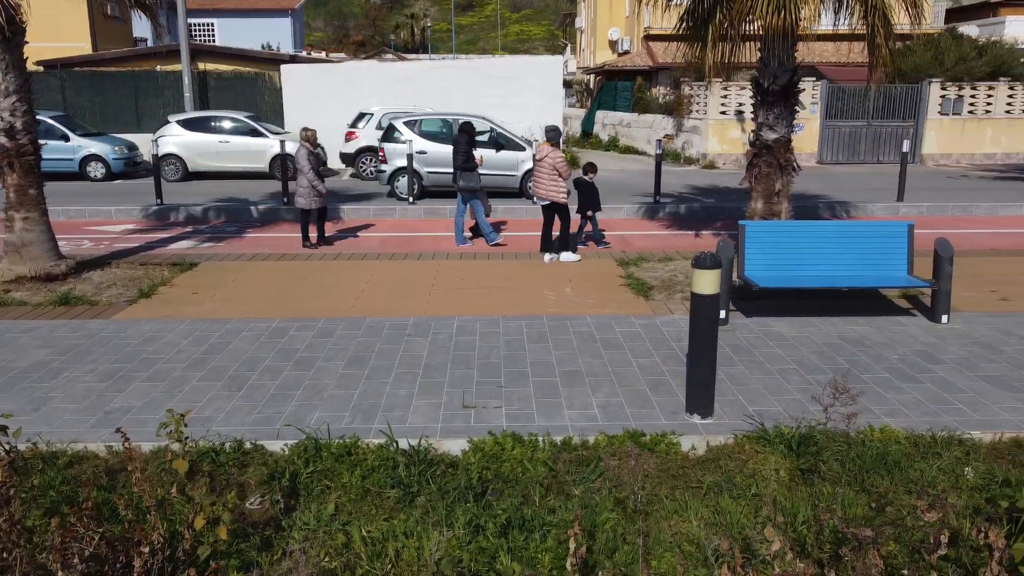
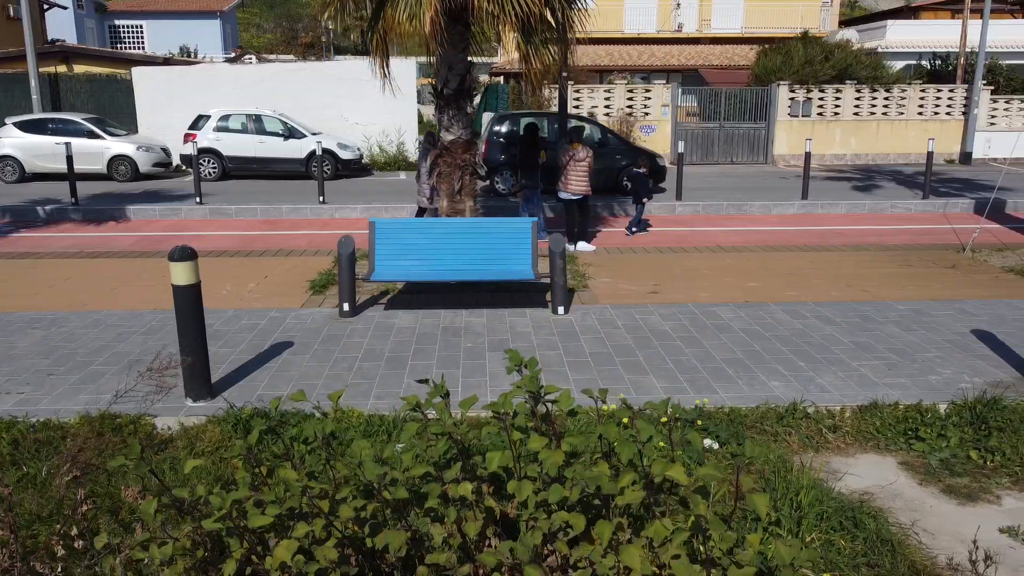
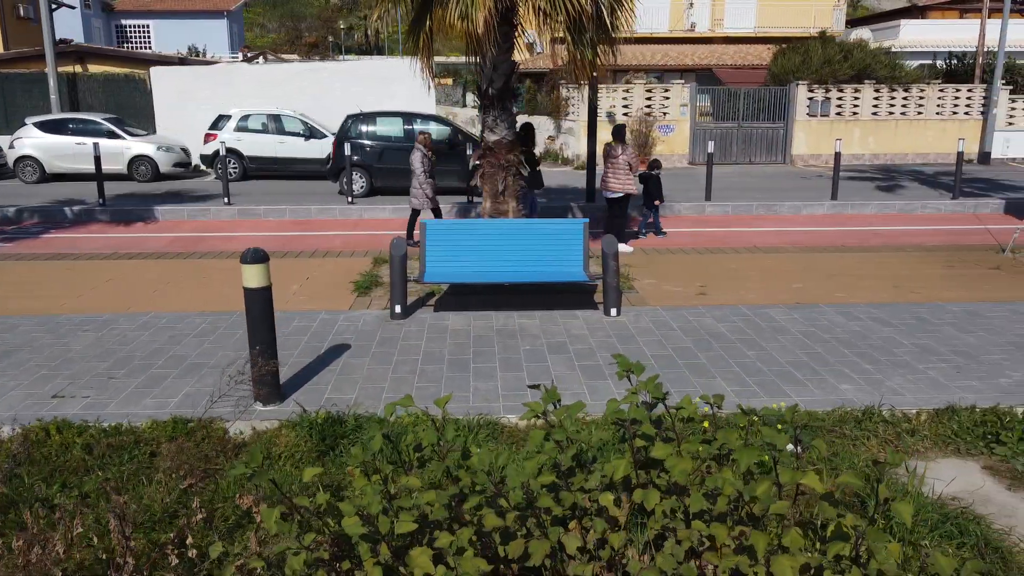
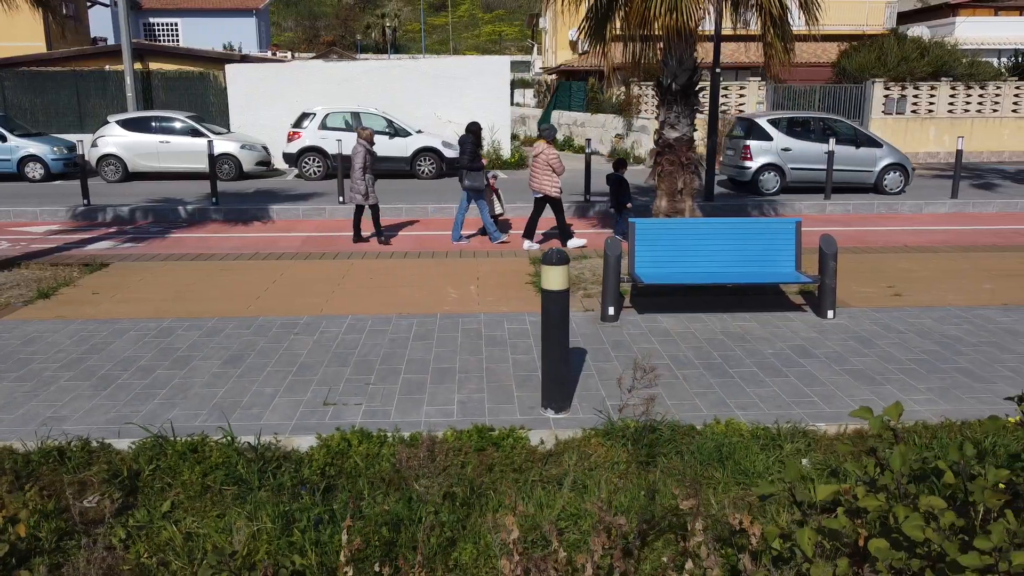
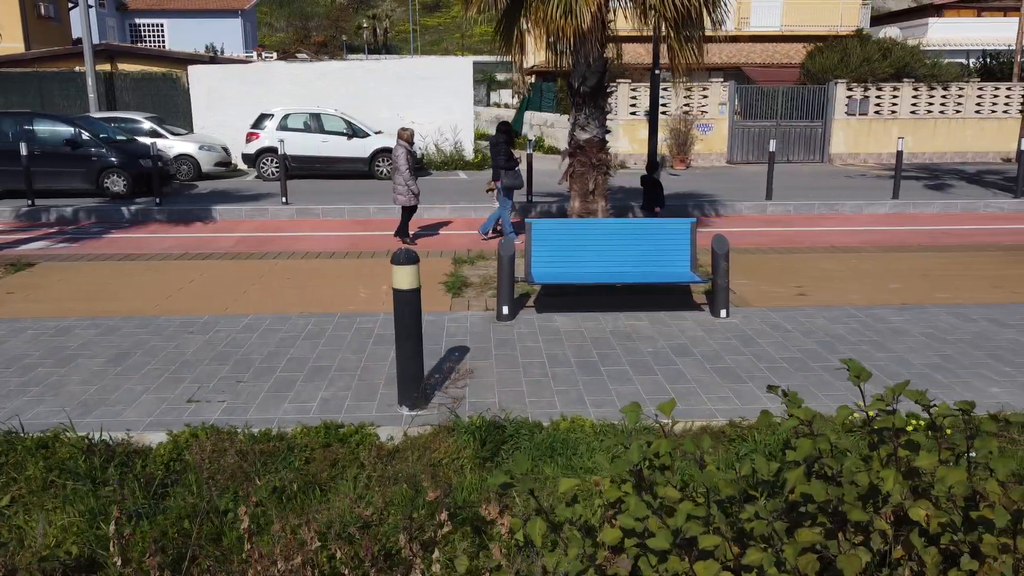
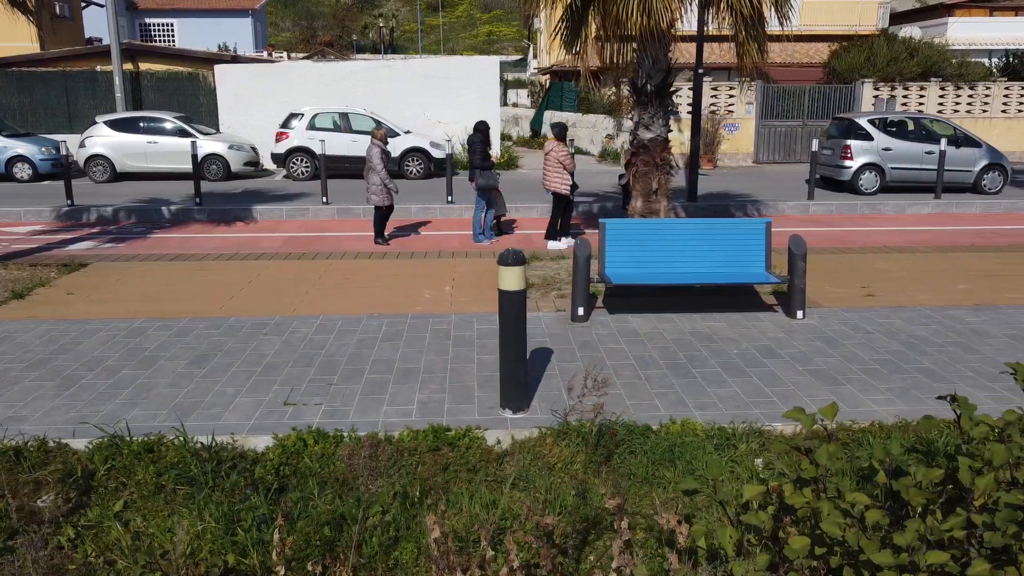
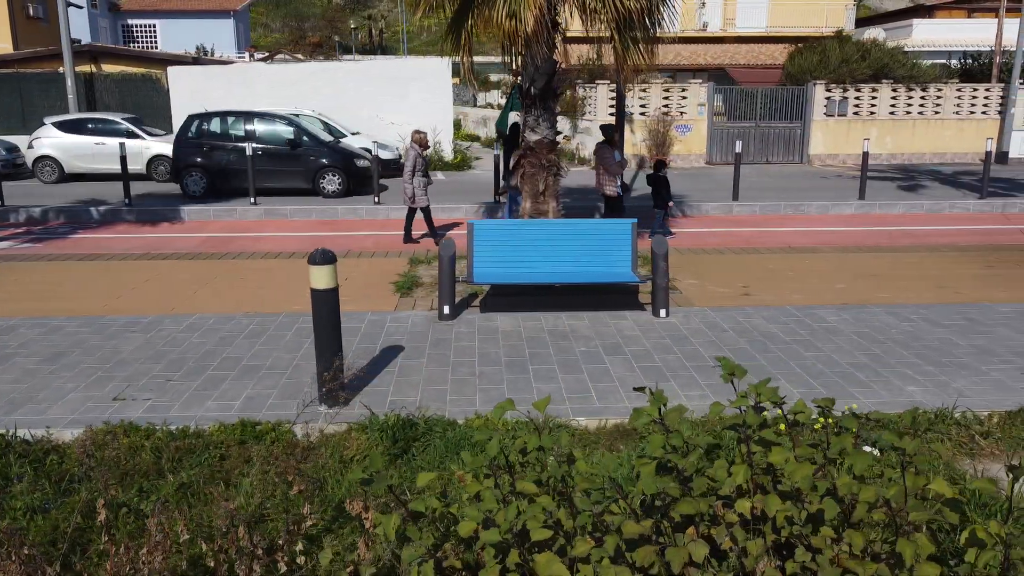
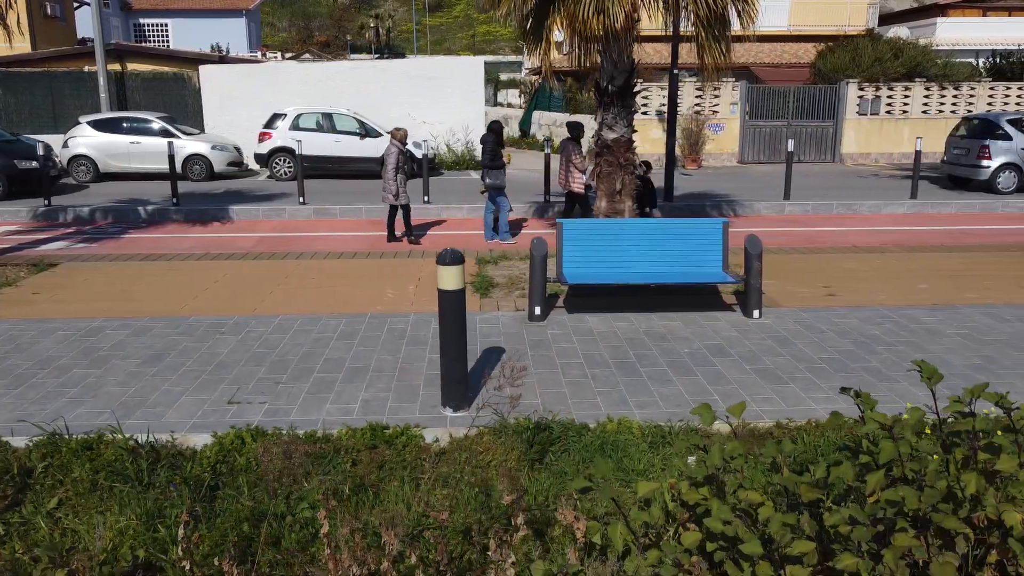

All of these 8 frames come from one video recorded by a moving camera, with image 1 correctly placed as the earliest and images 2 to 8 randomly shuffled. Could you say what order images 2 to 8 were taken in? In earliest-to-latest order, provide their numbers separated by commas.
4, 6, 8, 5, 7, 3, 2
